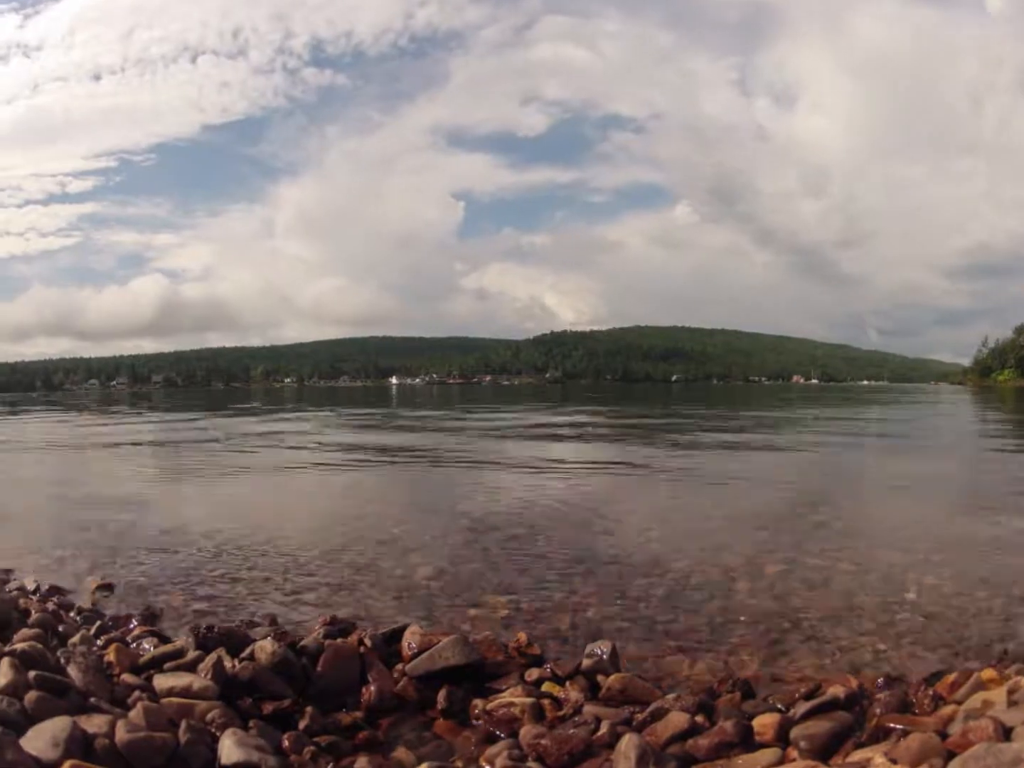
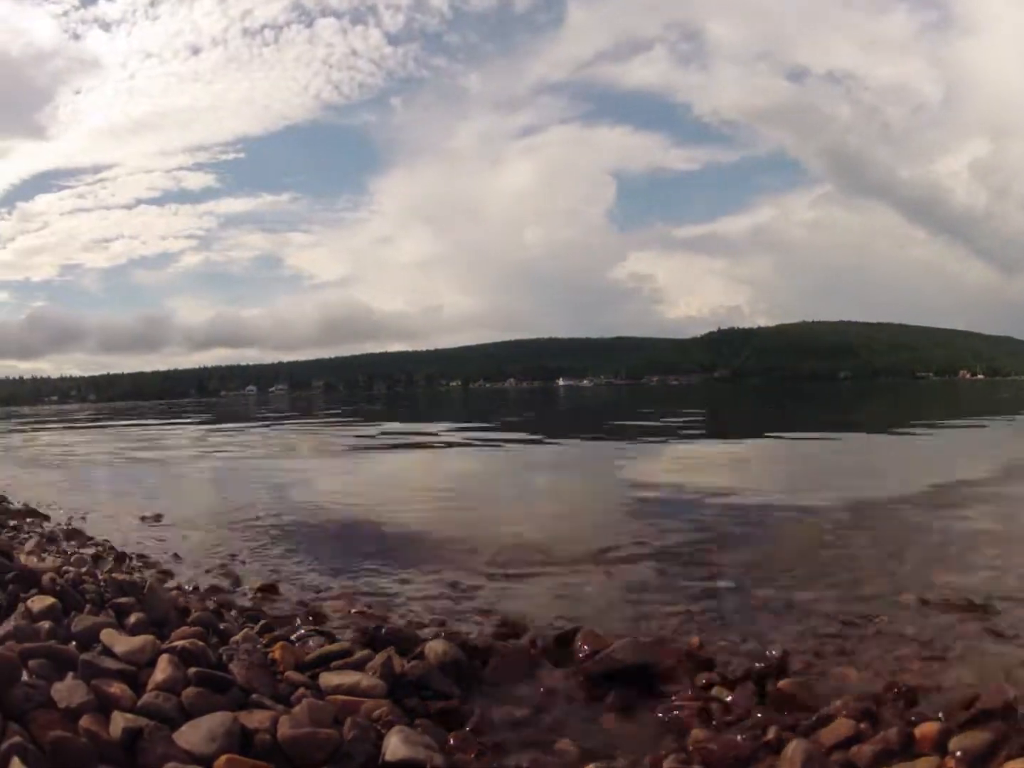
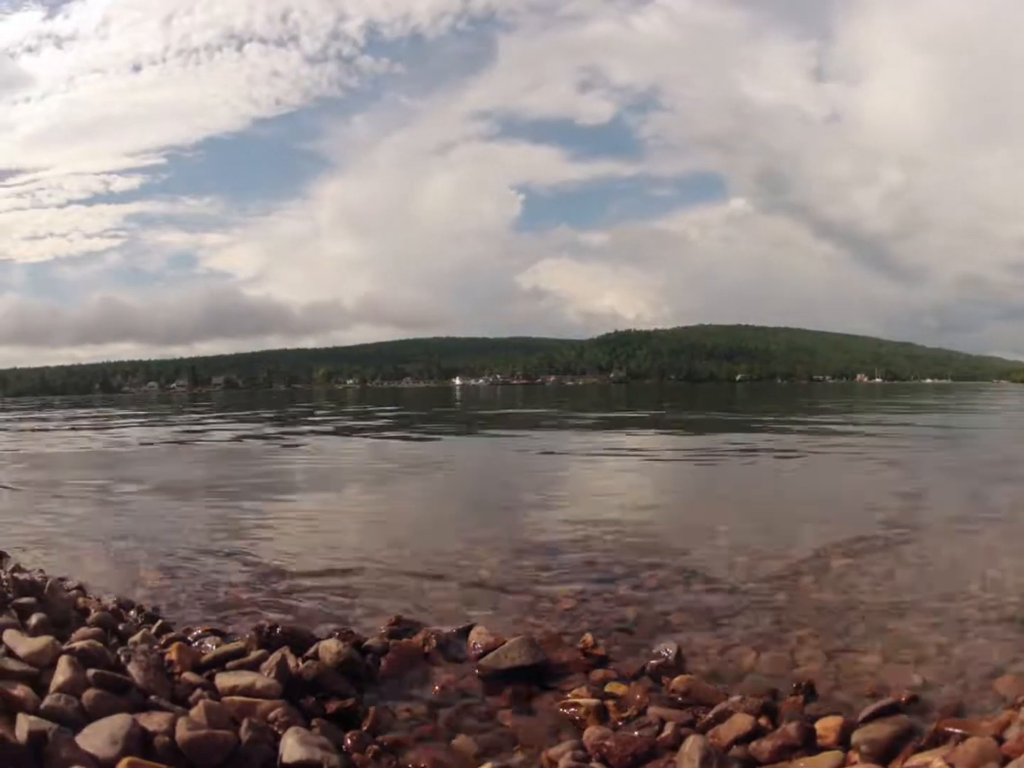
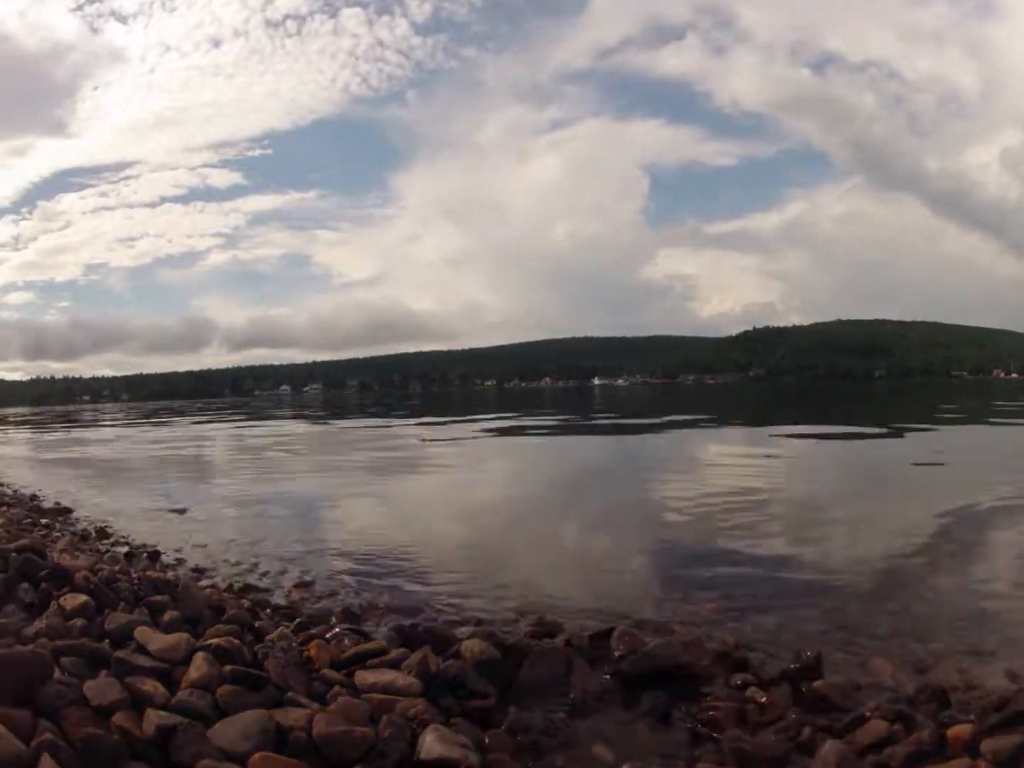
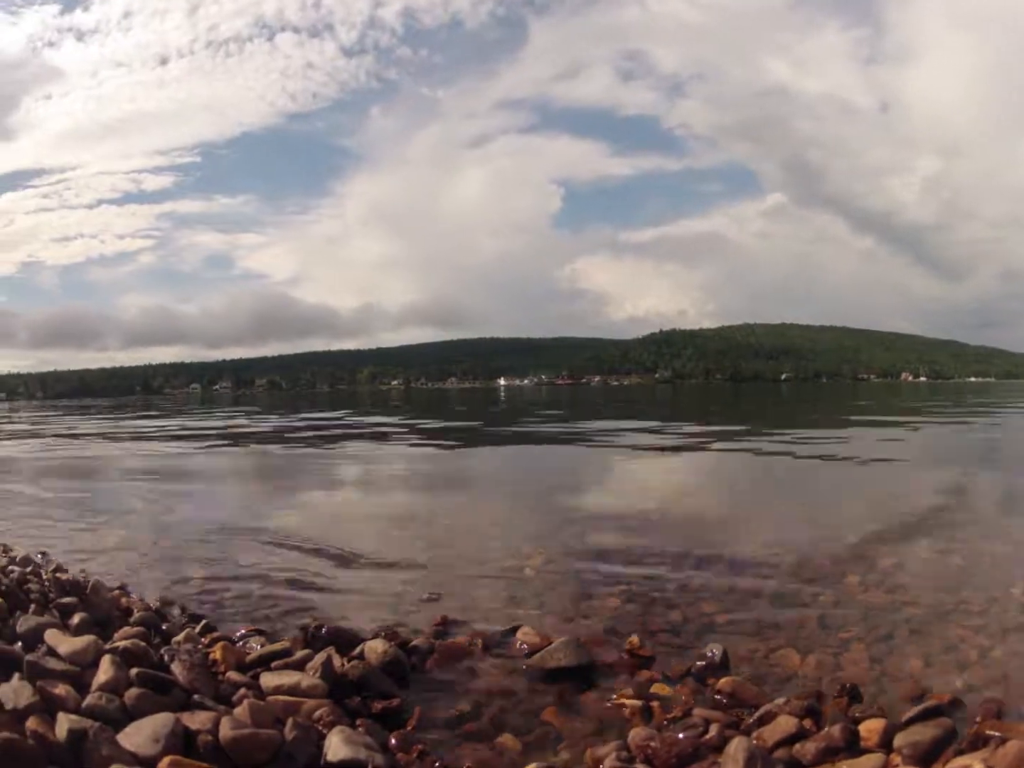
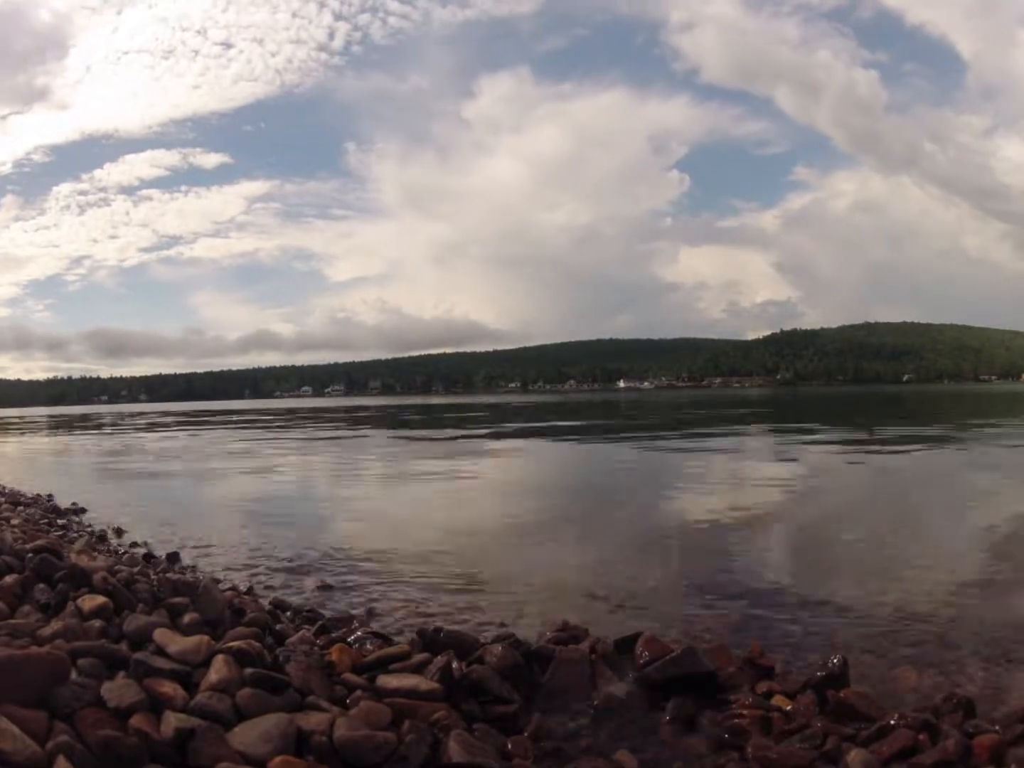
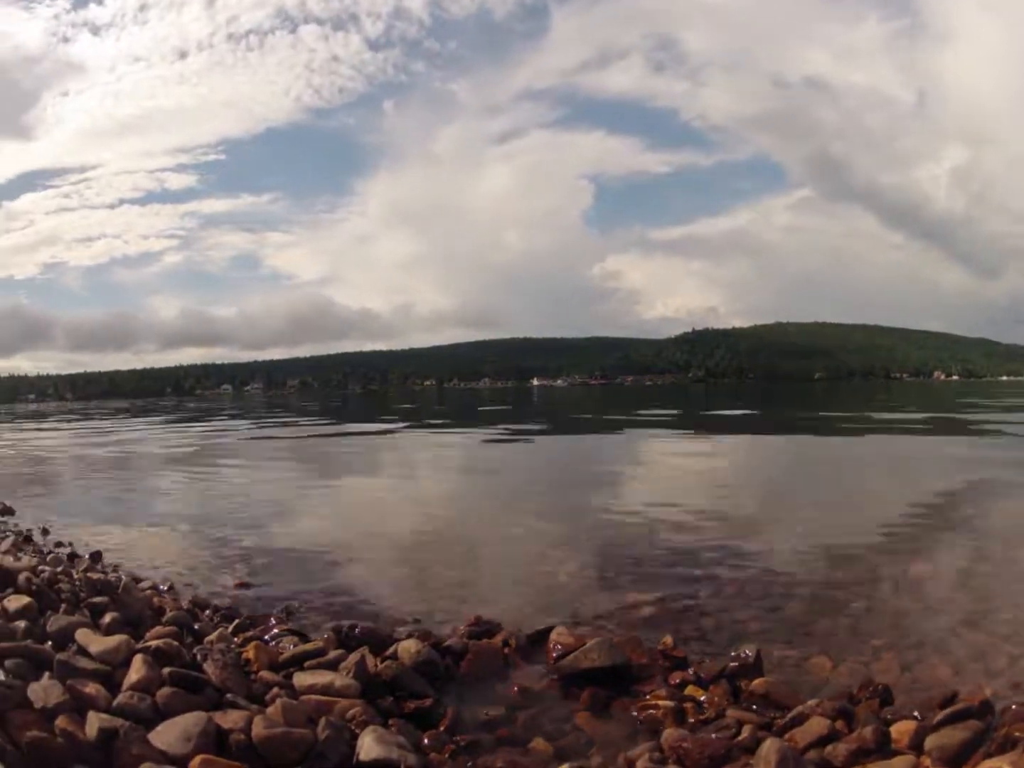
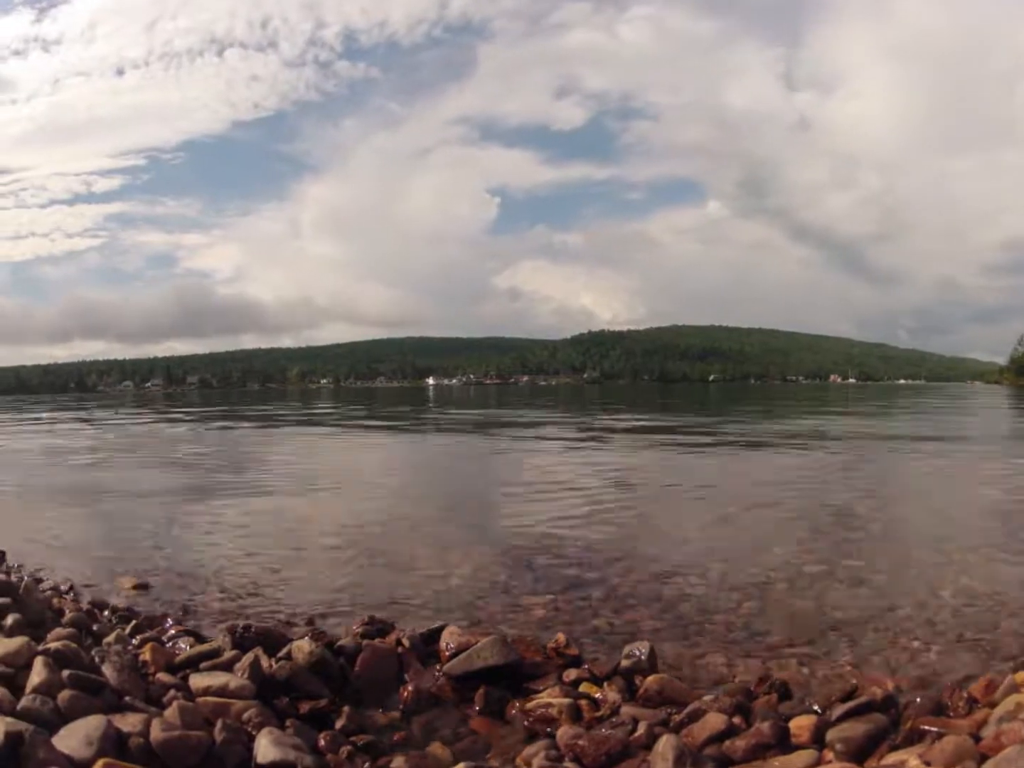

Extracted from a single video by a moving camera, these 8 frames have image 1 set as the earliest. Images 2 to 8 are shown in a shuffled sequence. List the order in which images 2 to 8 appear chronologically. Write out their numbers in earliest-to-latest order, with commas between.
8, 3, 5, 7, 2, 4, 6
